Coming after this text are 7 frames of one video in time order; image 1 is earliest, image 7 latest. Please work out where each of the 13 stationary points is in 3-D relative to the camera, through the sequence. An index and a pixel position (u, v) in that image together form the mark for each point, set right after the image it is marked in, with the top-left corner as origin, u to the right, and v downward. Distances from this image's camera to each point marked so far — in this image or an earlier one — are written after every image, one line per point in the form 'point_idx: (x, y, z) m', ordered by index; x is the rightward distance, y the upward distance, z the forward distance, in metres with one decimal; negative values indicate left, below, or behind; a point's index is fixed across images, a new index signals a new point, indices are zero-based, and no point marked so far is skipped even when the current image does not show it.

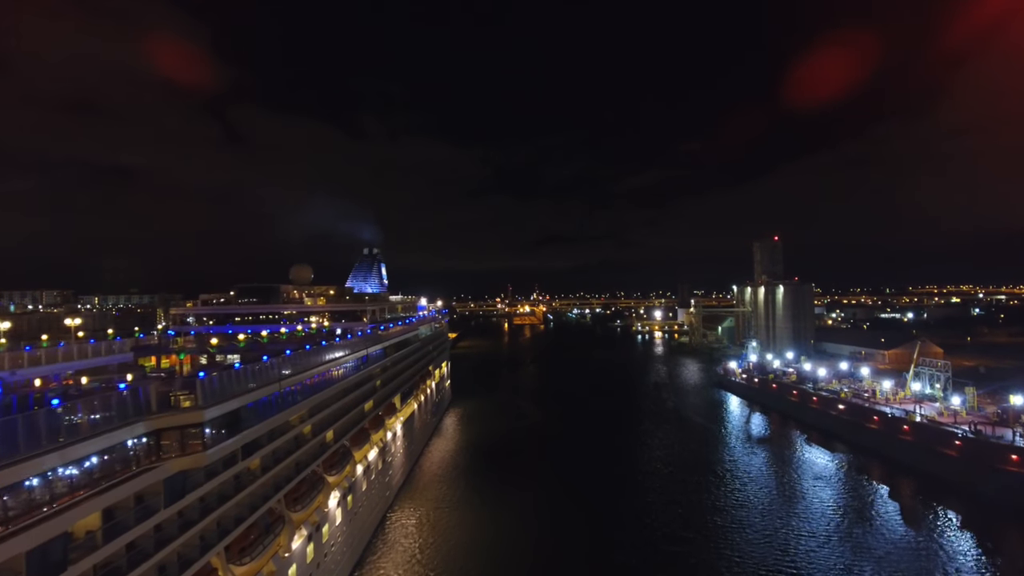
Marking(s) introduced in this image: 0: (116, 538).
0: (-5.0, -3.2, +7.2) m
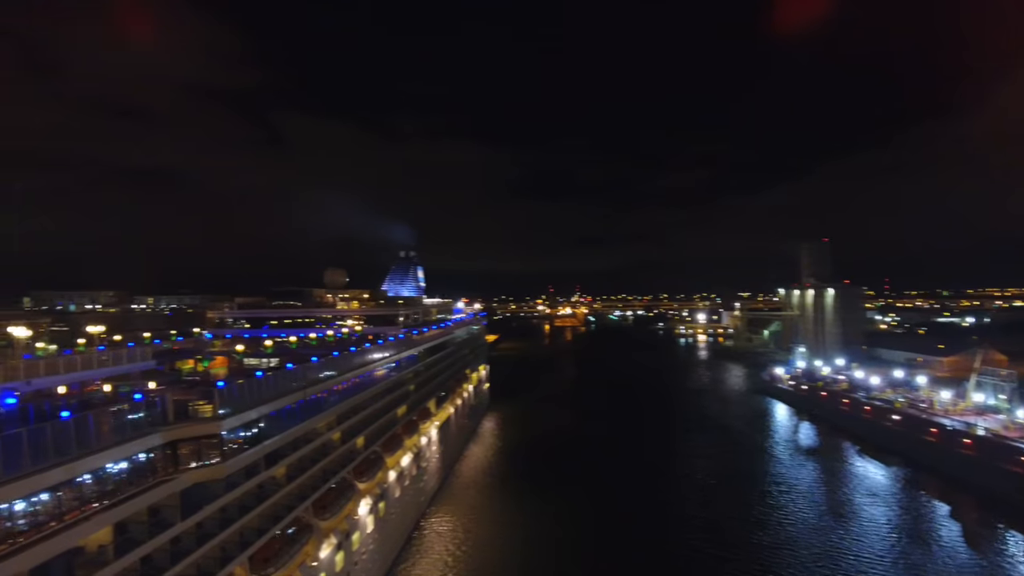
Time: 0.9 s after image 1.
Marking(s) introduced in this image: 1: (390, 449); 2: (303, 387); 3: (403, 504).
0: (-4.7, -3.3, +7.0) m
1: (-3.7, -5.0, +17.8) m
2: (-4.7, -2.2, +12.8) m
3: (-3.5, -7.0, +18.7) m
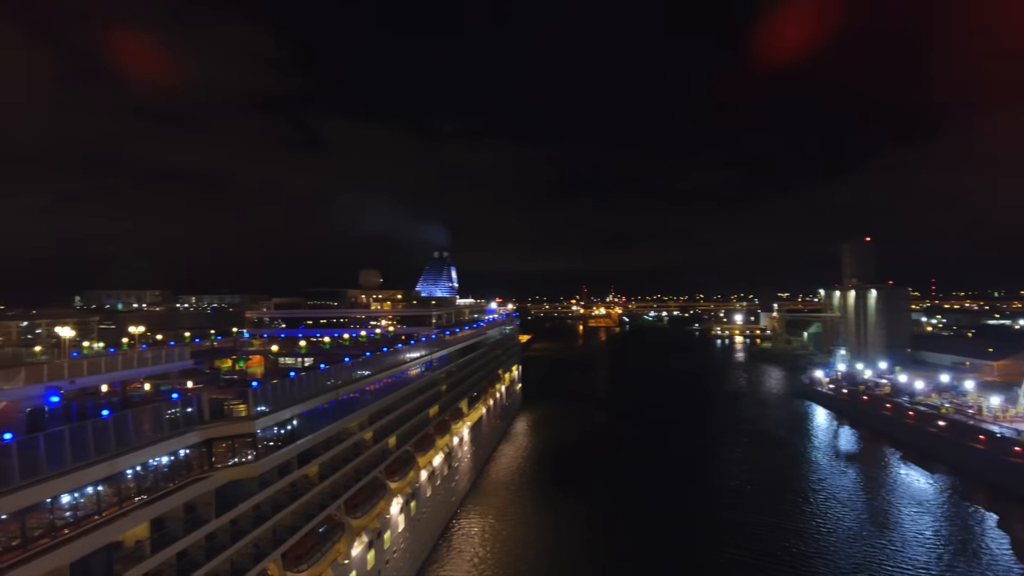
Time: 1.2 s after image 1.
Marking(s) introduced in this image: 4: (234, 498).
0: (-4.4, -3.3, +7.3) m
1: (-2.8, -5.0, +17.9) m
2: (-4.0, -2.2, +13.0) m
3: (-2.5, -7.0, +18.8) m
4: (-4.3, -3.2, +8.8) m
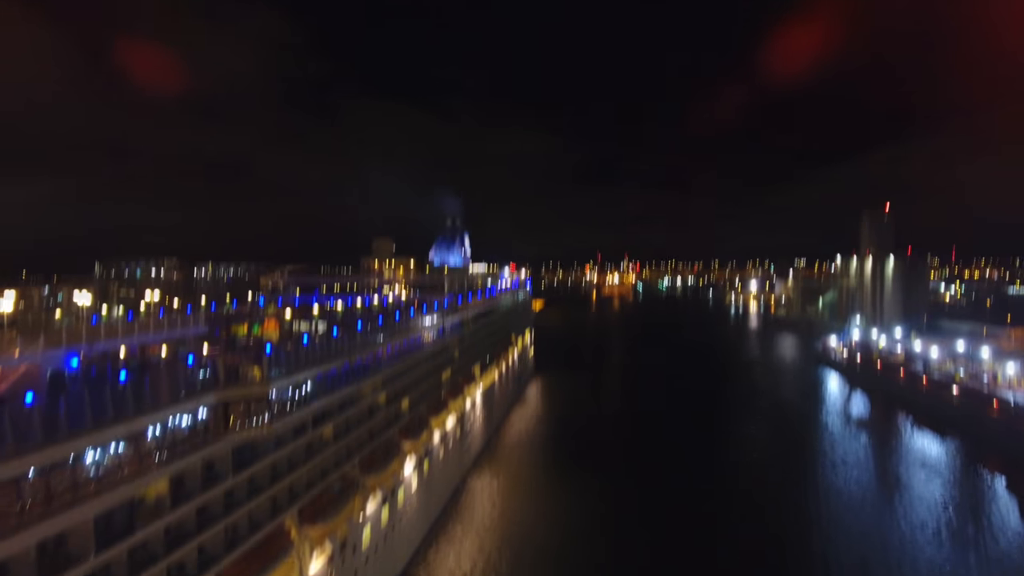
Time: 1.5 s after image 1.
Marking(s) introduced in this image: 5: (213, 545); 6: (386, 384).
0: (-4.3, -2.8, +7.6) m
1: (-2.5, -3.9, +18.3) m
2: (-3.8, -1.5, +13.3) m
3: (-2.2, -5.9, +19.3) m
4: (-4.2, -2.7, +9.2) m
5: (-4.4, -3.8, +8.4) m
6: (-3.4, -2.6, +15.4) m
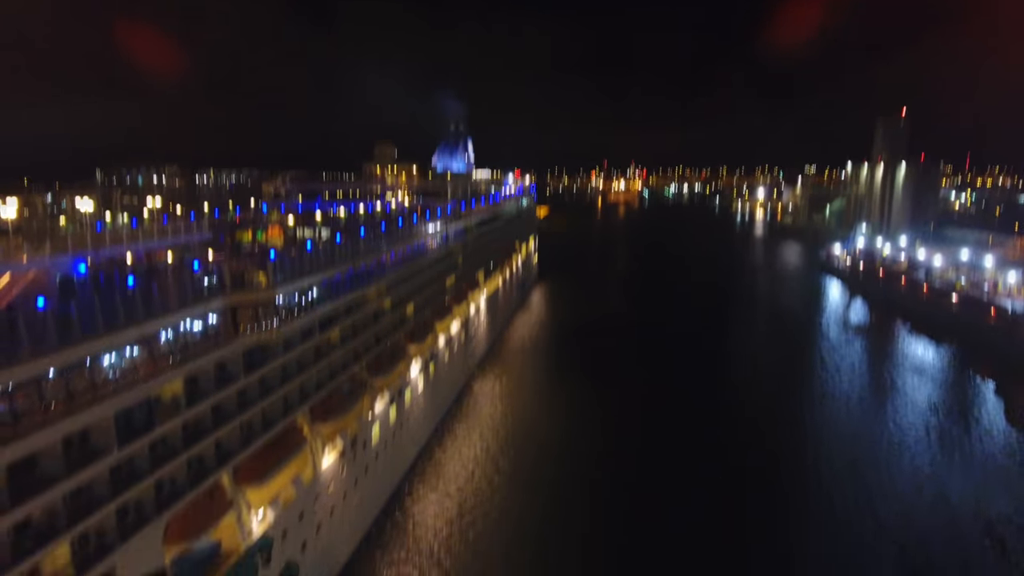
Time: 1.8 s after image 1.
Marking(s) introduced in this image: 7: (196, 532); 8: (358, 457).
0: (-4.3, -1.6, +7.9) m
1: (-2.3, -1.0, +18.6) m
2: (-3.7, +0.7, +13.3) m
3: (-2.1, -2.7, +19.9) m
4: (-4.1, -1.2, +9.4) m
5: (-4.3, -2.4, +8.8) m
6: (-3.3, -0.1, +15.5) m
7: (-4.2, -3.3, +7.7) m
8: (-3.4, -3.7, +12.6) m
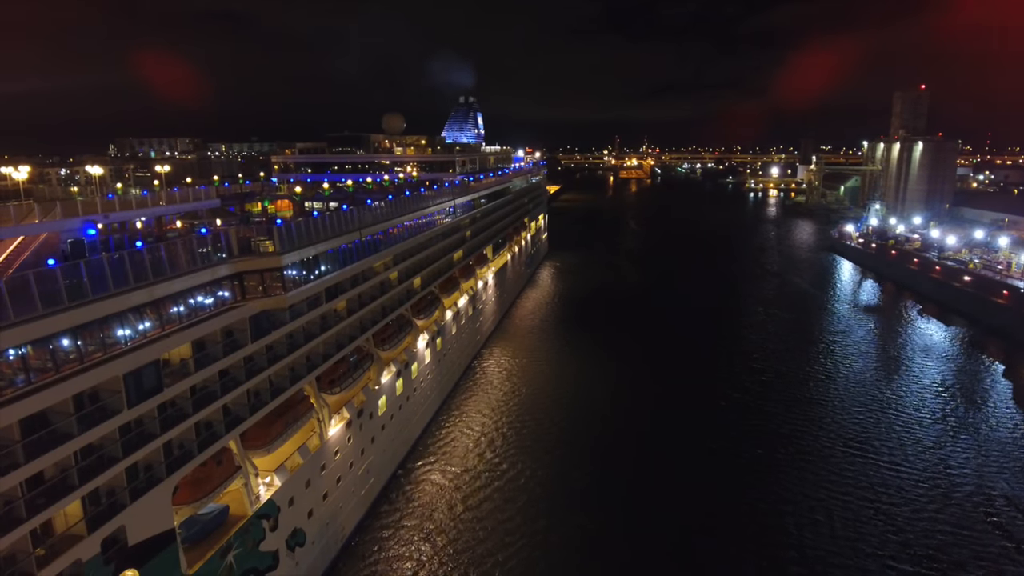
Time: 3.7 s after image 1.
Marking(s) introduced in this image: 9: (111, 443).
0: (-4.3, -1.1, +8.0) m
1: (-2.1, -0.1, +18.7) m
2: (-3.6, +1.4, +13.3) m
3: (-1.8, -1.8, +20.0) m
4: (-4.0, -0.6, +9.5) m
5: (-4.3, -1.9, +9.0) m
6: (-3.1, +0.7, +15.5) m
7: (-4.2, -2.8, +7.8) m
8: (-3.3, -3.1, +12.8) m
9: (-4.6, -1.8, +6.7) m
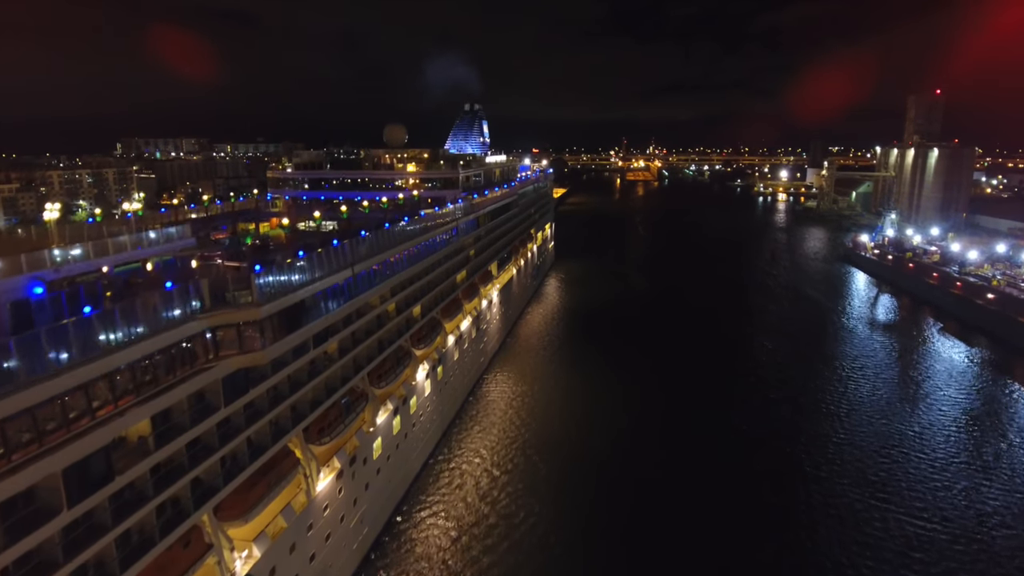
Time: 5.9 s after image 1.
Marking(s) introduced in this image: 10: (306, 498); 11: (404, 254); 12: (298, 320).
0: (-4.2, -1.9, +7.1) m
1: (-2.0, -0.9, +17.7) m
2: (-3.4, +0.6, +12.4) m
3: (-1.7, -2.6, +19.1) m
4: (-4.0, -1.4, +8.6) m
5: (-4.2, -2.6, +8.1) m
6: (-2.9, -0.1, +14.6) m
7: (-4.2, -3.6, +6.9) m
8: (-3.2, -3.8, +11.8) m
9: (-4.6, -2.6, +5.7) m
10: (-3.5, -3.6, +9.8) m
11: (-2.9, +1.0, +15.5) m
12: (-3.7, -0.5, +10.0) m
